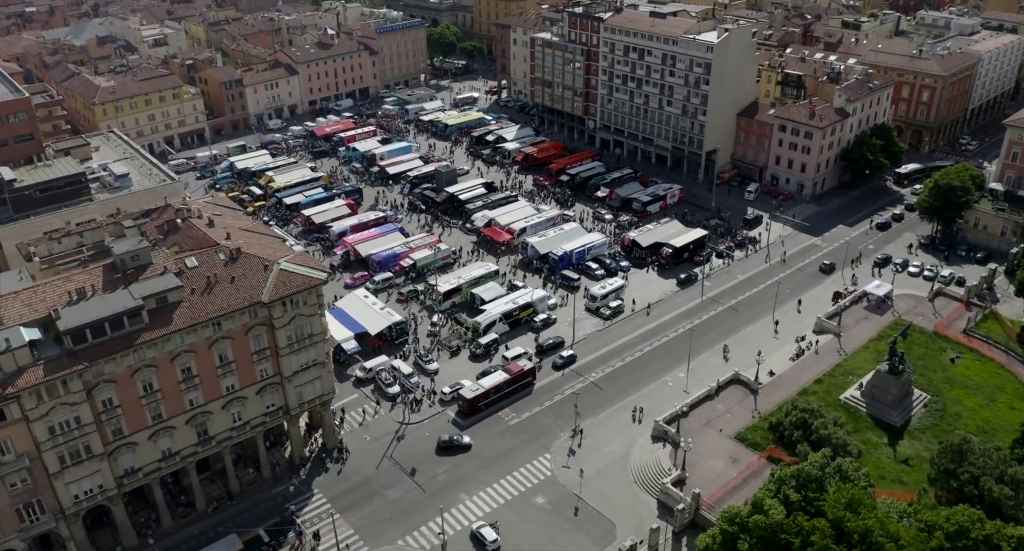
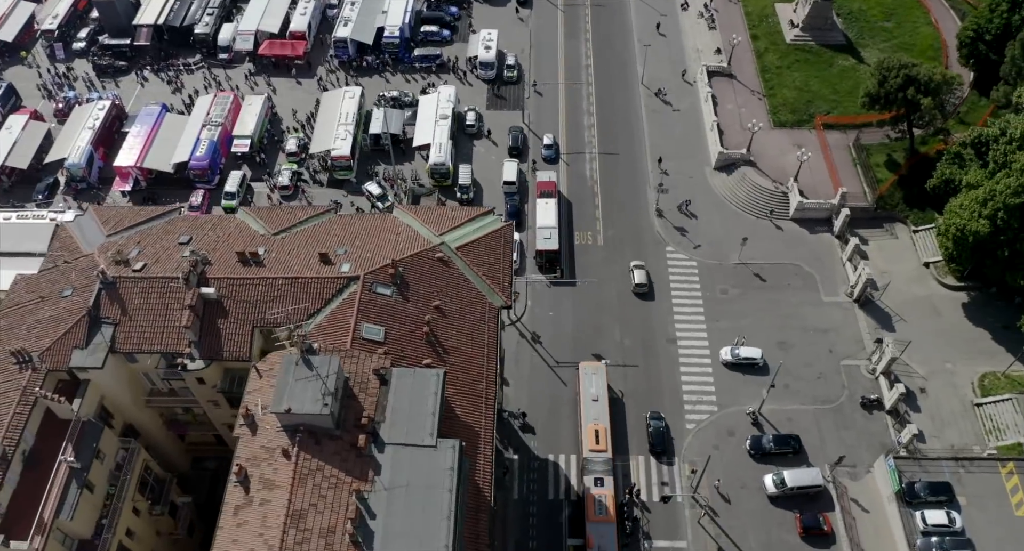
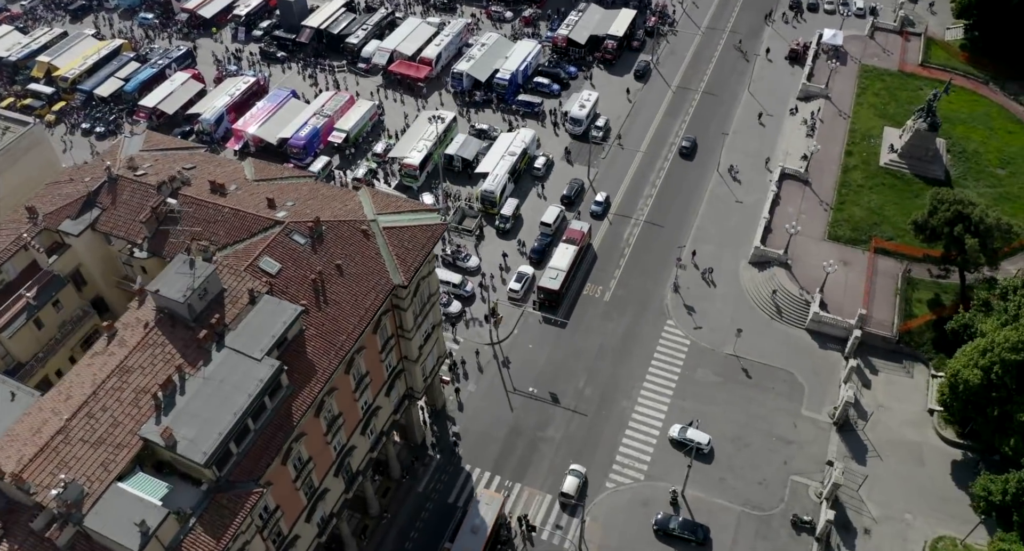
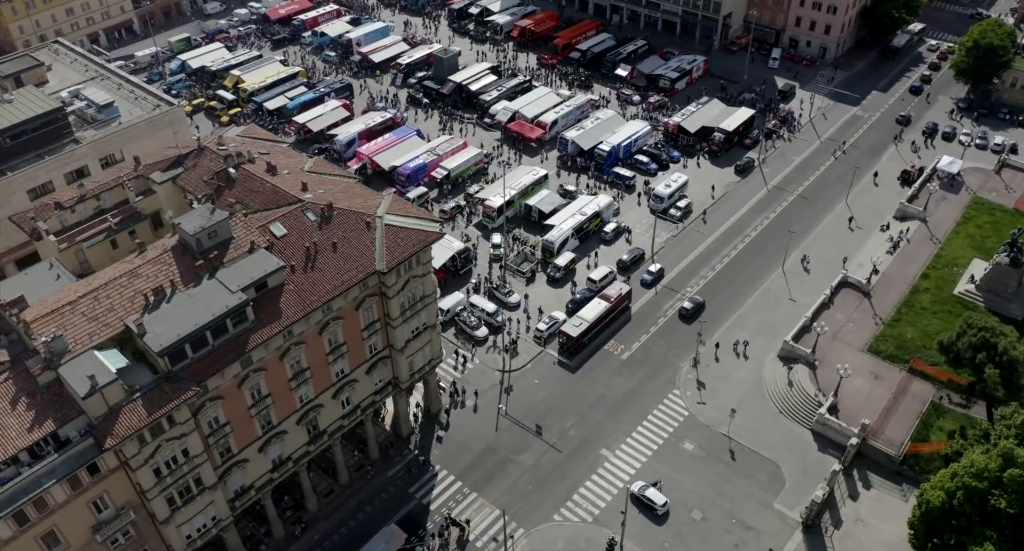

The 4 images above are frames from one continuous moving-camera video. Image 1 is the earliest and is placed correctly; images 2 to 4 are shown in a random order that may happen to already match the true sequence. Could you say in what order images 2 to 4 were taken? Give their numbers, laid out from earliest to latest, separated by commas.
4, 3, 2
